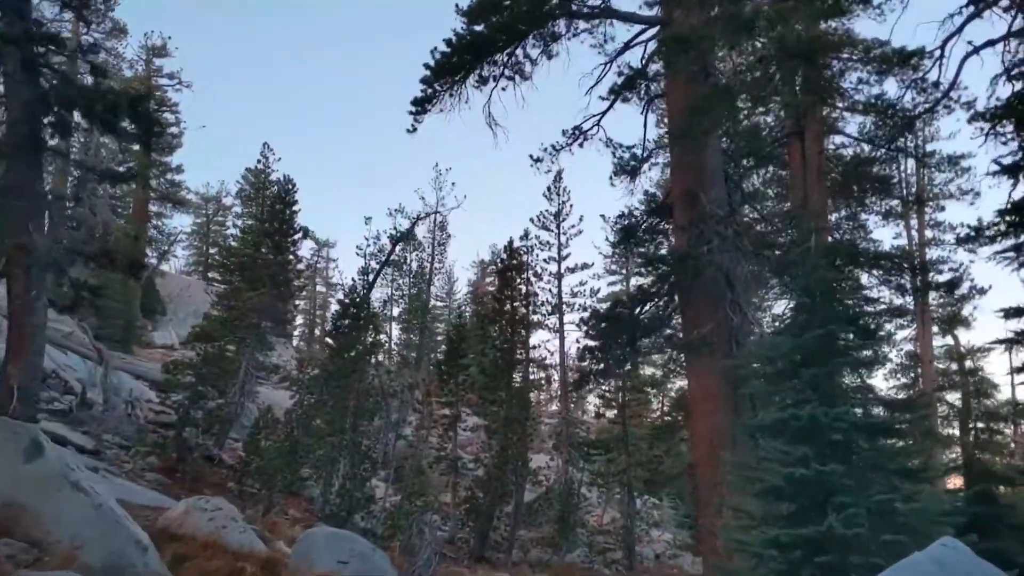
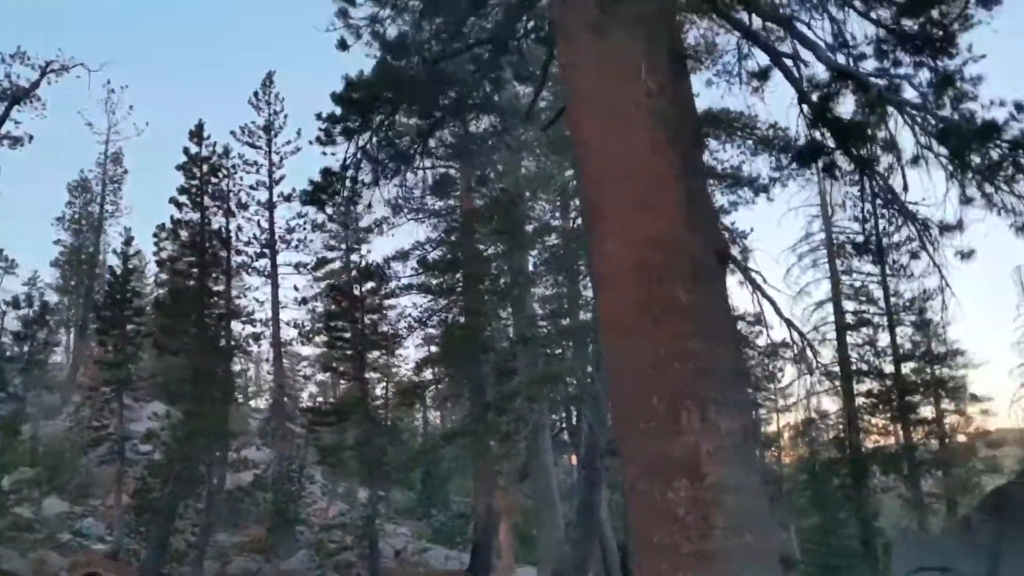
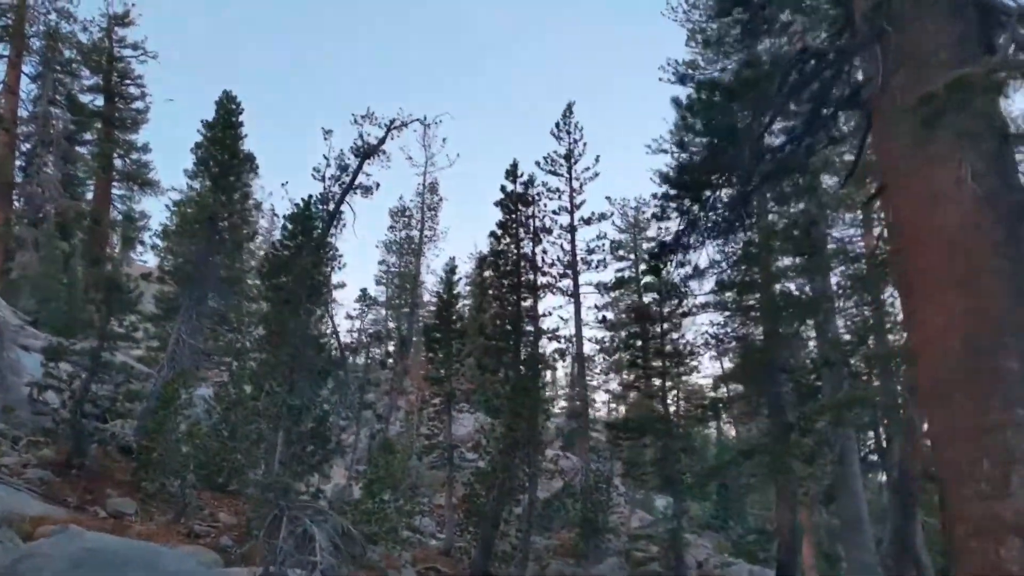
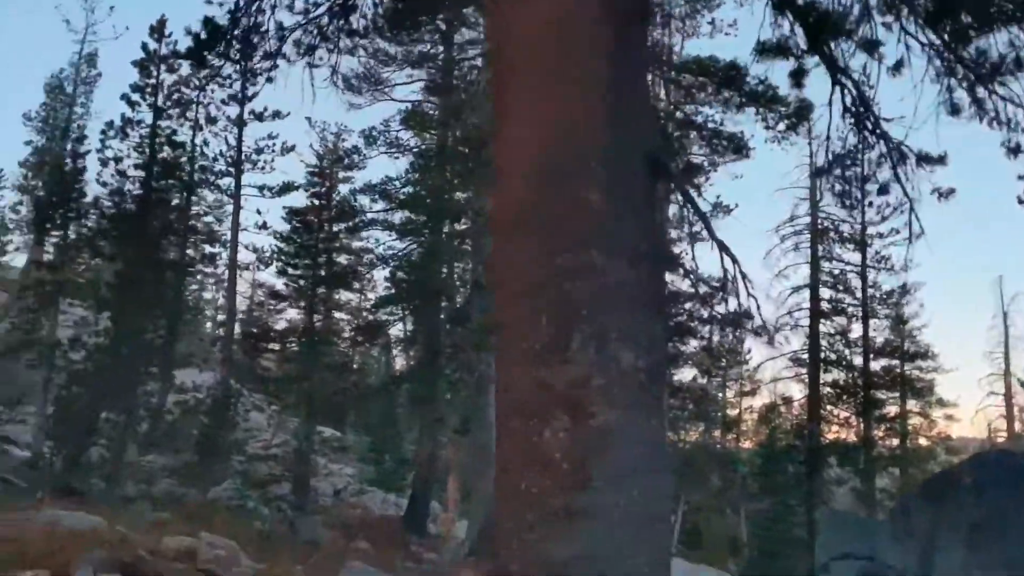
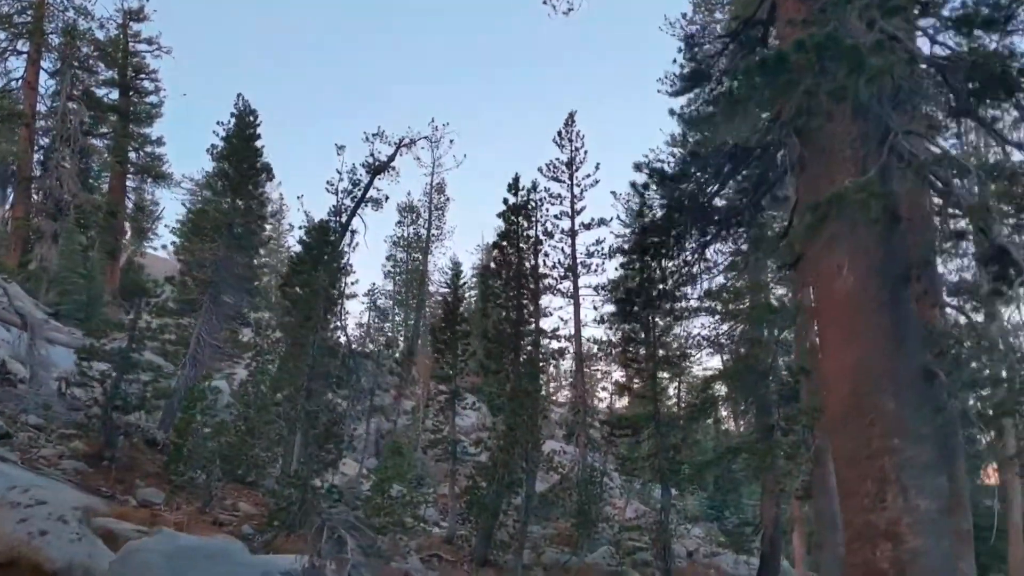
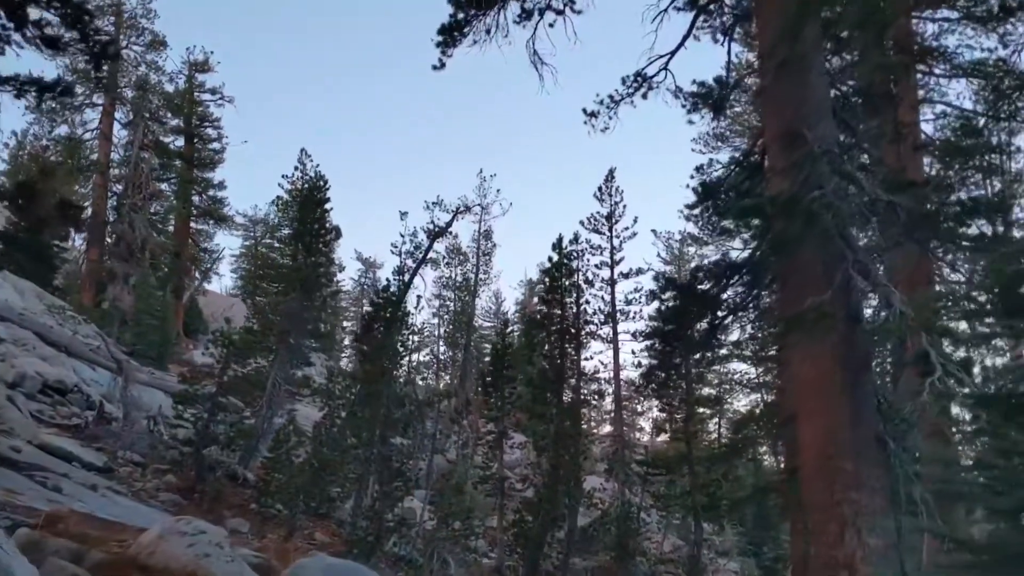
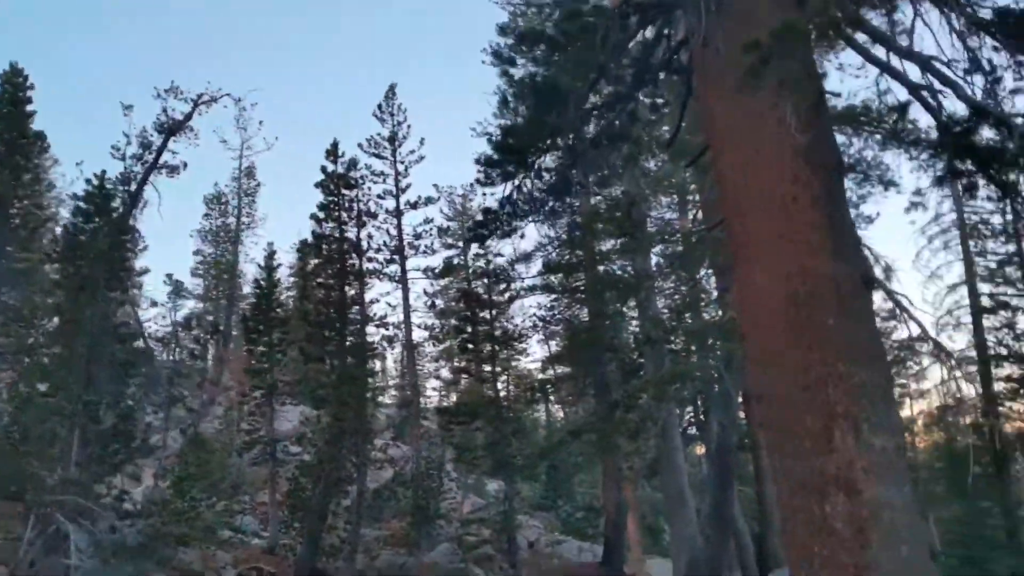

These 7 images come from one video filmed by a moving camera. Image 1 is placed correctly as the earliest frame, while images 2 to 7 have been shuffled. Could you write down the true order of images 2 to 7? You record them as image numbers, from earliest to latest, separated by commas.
6, 5, 3, 7, 2, 4
